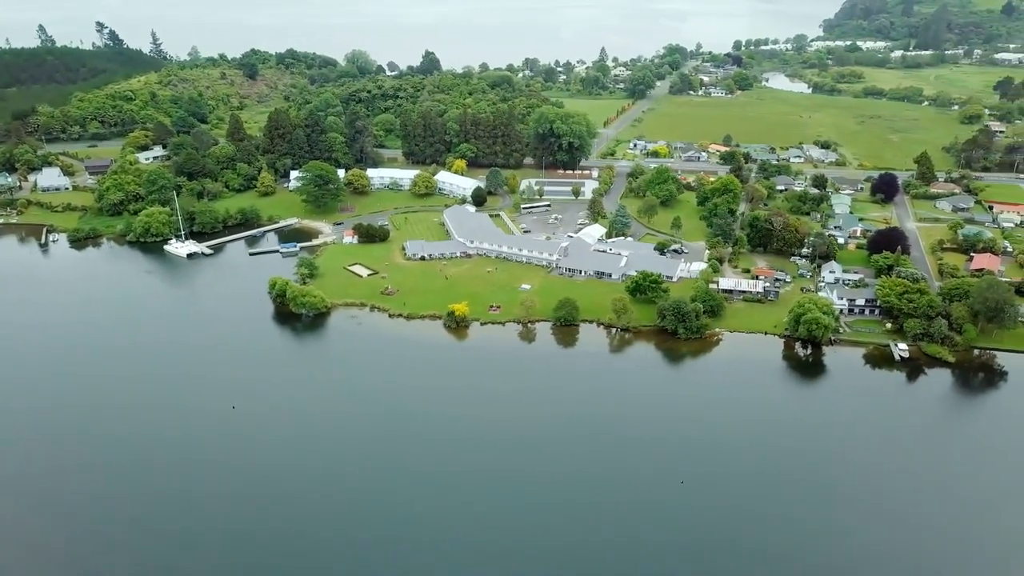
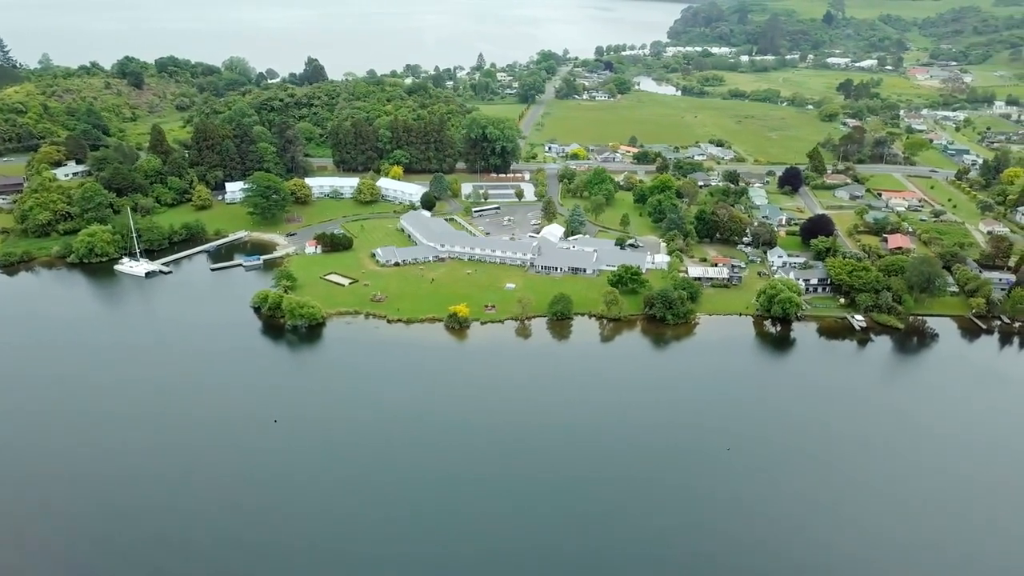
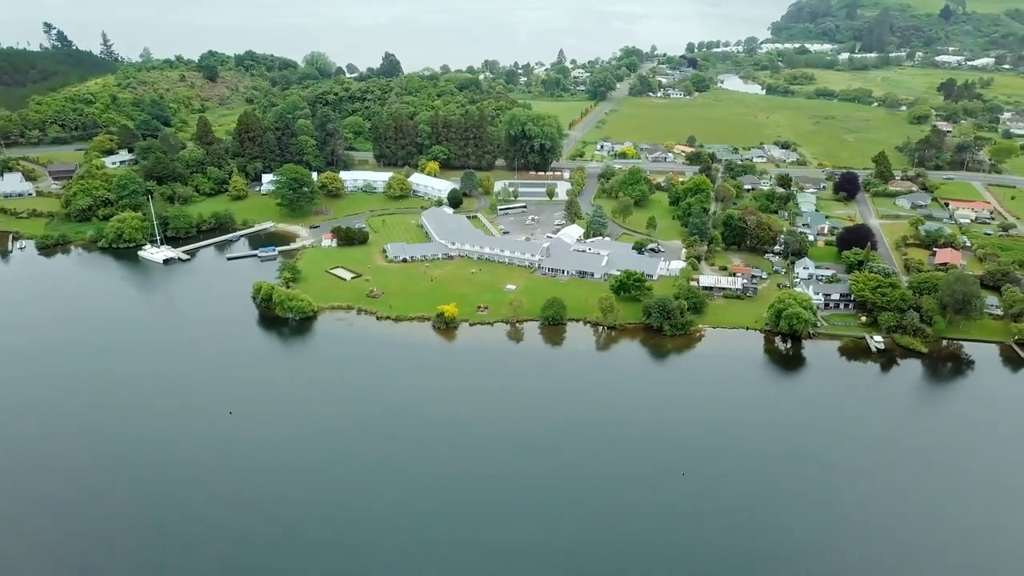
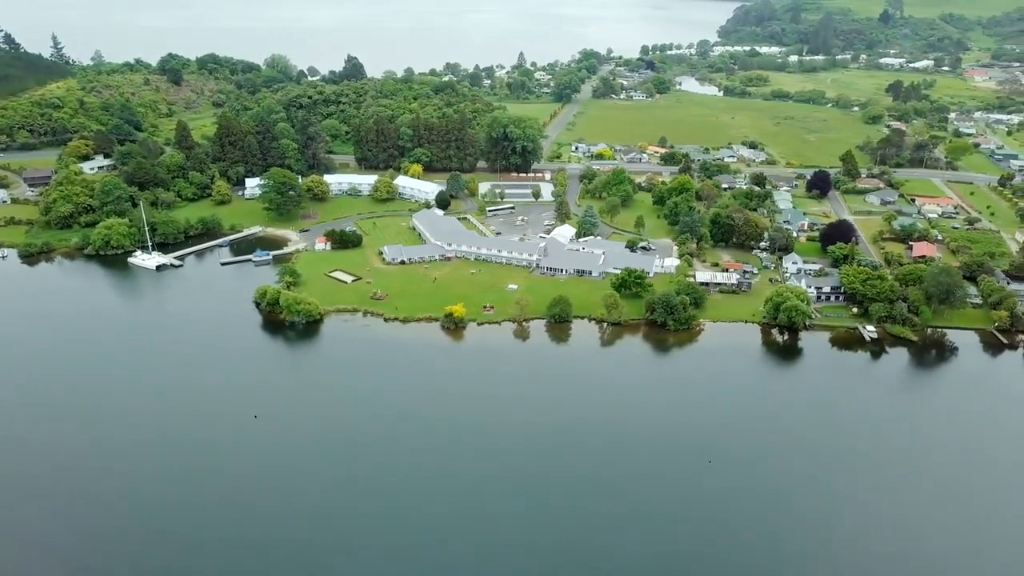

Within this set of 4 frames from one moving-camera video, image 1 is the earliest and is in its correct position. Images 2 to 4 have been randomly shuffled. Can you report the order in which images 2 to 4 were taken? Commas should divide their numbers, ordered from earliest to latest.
3, 4, 2
